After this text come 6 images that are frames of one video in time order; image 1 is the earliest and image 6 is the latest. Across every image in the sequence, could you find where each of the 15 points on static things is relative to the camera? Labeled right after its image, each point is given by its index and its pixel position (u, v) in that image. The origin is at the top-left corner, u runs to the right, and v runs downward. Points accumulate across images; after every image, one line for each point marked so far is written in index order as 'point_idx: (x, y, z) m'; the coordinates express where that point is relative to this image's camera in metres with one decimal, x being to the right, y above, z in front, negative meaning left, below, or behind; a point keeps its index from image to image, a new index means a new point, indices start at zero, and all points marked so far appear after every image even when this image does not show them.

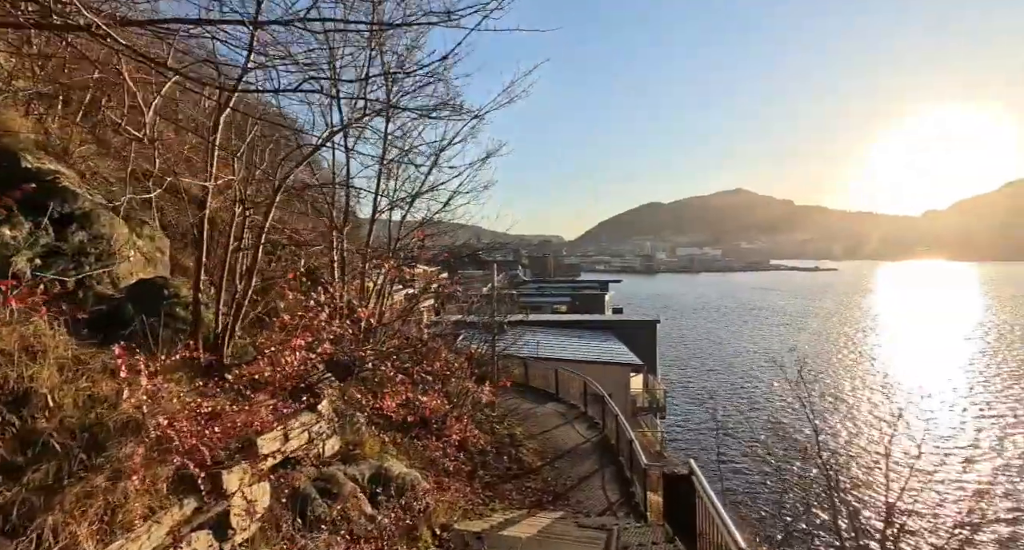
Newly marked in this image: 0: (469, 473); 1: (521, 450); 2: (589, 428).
0: (-0.8, -3.5, +8.7) m
1: (+0.2, -3.8, +10.7) m
2: (+2.0, -4.0, +12.7) m
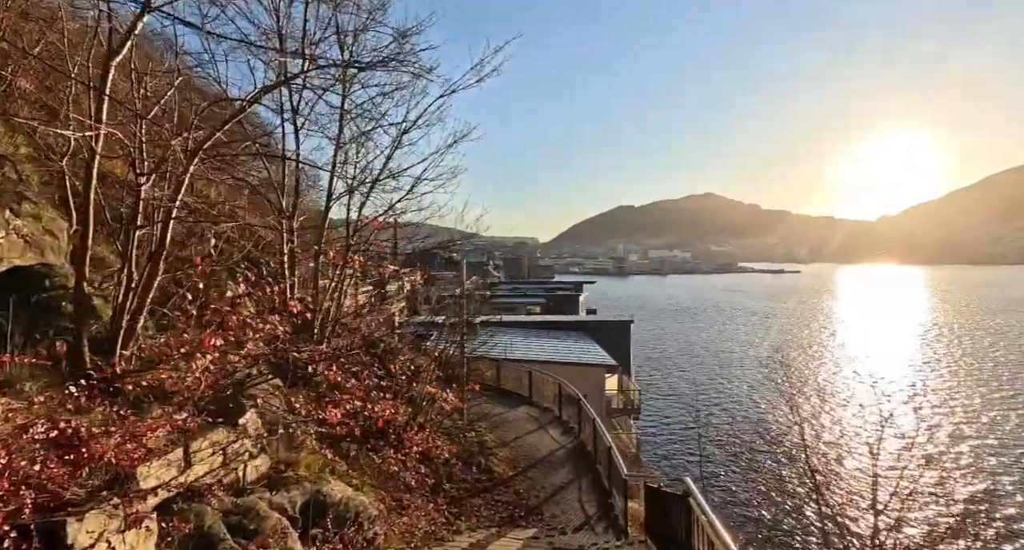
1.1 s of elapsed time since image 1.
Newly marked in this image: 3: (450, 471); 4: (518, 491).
0: (-1.3, -3.4, +7.9) m
1: (-0.4, -3.7, +9.9) m
2: (+1.3, -3.9, +12.1) m
3: (-1.1, -3.5, +8.8) m
4: (+0.1, -3.9, +8.8) m
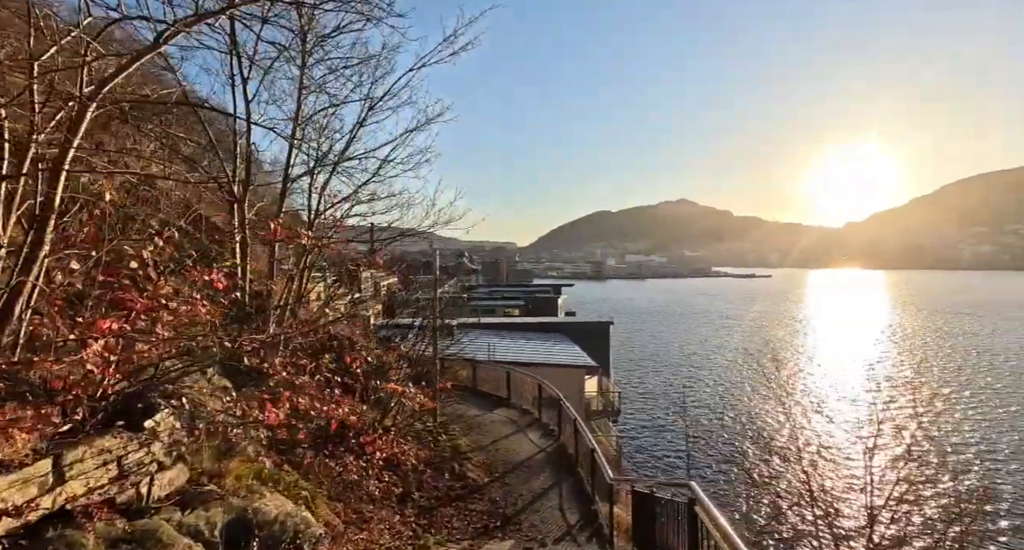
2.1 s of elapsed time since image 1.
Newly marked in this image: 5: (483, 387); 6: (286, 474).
0: (-1.7, -3.2, +7.2) m
1: (-0.9, -3.6, +9.2) m
2: (+0.7, -3.8, +11.4) m
3: (-1.5, -3.4, +8.1) m
4: (-0.3, -3.7, +8.1) m
5: (-1.0, -3.7, +16.1) m
6: (-2.4, -2.1, +5.3) m
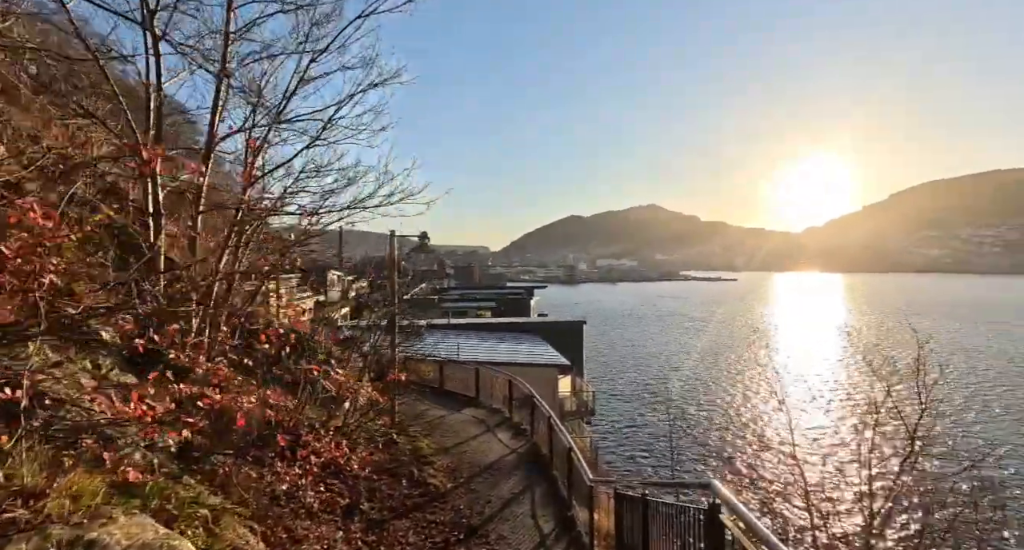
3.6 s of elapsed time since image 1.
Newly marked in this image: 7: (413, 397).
0: (-2.1, -2.9, +6.1) m
1: (-1.4, -3.2, +8.2) m
2: (+0.1, -3.5, +10.5) m
3: (-2.0, -3.0, +7.0) m
4: (-0.8, -3.4, +7.1) m
5: (-1.9, -3.4, +15.0) m
6: (-2.8, -1.8, +4.1) m
7: (-2.6, -3.2, +12.9) m
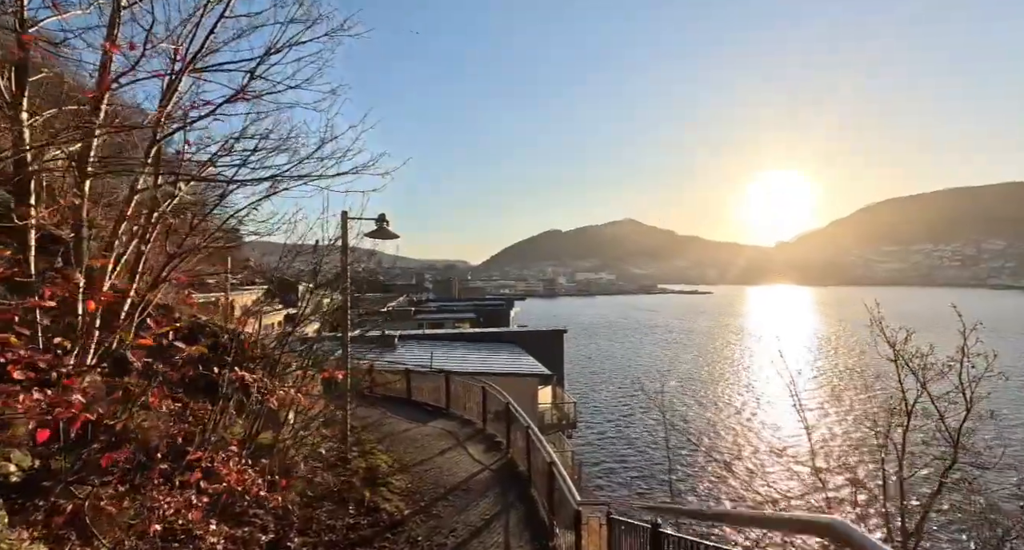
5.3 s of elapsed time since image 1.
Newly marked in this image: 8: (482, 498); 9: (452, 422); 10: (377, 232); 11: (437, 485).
0: (-2.4, -2.6, +4.8) m
1: (-1.8, -3.0, +6.8) m
2: (-0.4, -3.3, +9.2) m
3: (-2.4, -2.8, +5.6) m
4: (-1.1, -3.1, +5.8) m
5: (-2.6, -3.4, +13.7) m
6: (-3.0, -1.5, +2.8) m
7: (-3.2, -3.2, +11.5) m
8: (-0.4, -3.2, +7.1) m
9: (-1.4, -3.4, +11.4) m
10: (-2.1, +0.7, +7.7) m
11: (-1.1, -3.2, +7.4) m
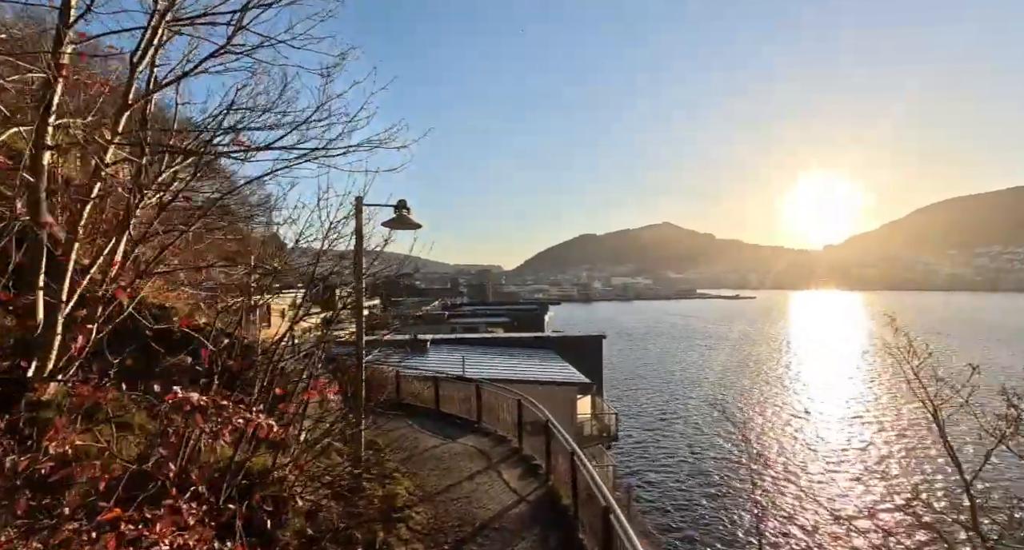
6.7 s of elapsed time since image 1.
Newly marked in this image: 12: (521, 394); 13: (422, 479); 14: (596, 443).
0: (-2.1, -2.6, +3.7) m
1: (-1.3, -3.0, +5.7) m
2: (+0.2, -3.3, +8.0) m
3: (-2.0, -2.7, +4.6) m
4: (-0.7, -3.1, +4.6) m
5: (-1.6, -3.4, +12.6) m
6: (-2.8, -1.4, +1.8) m
7: (-2.3, -3.1, +10.5) m
8: (+0.1, -3.2, +5.8) m
9: (-0.6, -3.4, +10.2) m
10: (-1.6, +0.7, +6.6) m
11: (-0.6, -3.1, +6.3) m
12: (+0.2, -2.4, +9.9) m
13: (-1.4, -3.1, +7.5) m
14: (+3.3, -6.4, +18.6) m
